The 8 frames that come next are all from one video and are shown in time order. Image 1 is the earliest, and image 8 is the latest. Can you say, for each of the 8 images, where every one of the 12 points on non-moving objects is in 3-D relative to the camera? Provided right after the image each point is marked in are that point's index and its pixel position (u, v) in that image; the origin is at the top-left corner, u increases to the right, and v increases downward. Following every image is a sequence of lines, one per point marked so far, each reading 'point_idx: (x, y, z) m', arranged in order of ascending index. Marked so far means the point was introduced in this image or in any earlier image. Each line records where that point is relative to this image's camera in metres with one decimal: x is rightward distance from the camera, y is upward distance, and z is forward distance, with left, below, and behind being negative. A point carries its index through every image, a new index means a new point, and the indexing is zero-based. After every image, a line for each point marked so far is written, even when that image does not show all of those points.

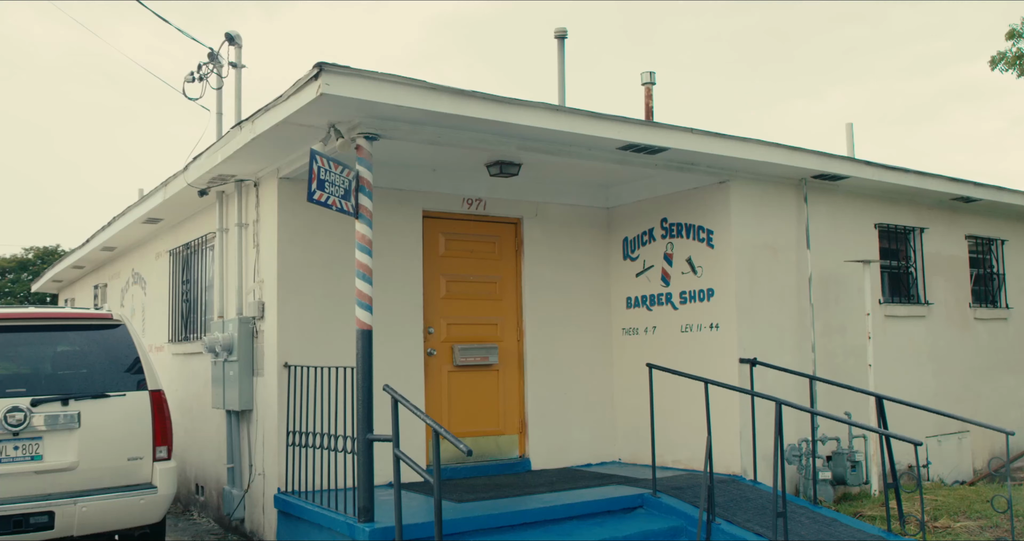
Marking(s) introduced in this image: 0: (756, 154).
0: (+1.6, +0.8, +7.3) m
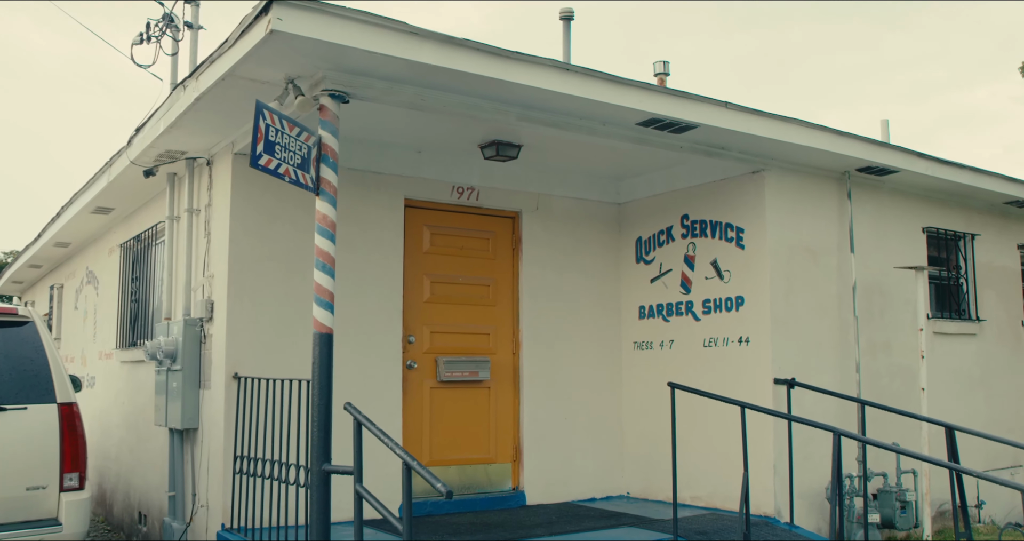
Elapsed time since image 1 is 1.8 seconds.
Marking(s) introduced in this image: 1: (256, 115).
0: (+1.6, +0.8, +6.1) m
1: (-1.0, +0.6, +4.2) m
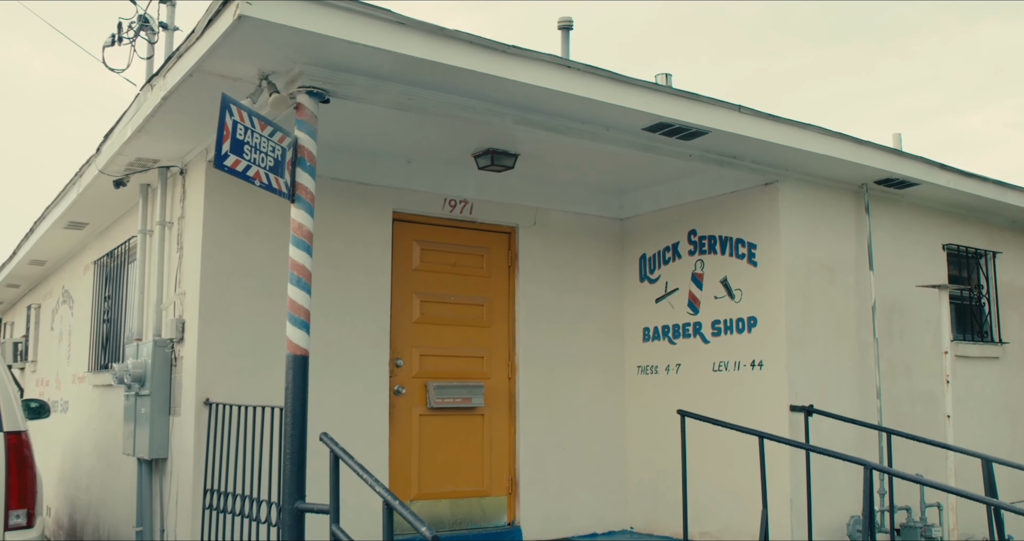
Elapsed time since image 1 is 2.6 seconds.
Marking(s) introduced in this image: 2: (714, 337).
0: (+1.6, +0.7, +5.7) m
1: (-1.0, +0.6, +3.7) m
2: (+1.2, -0.4, +6.4) m
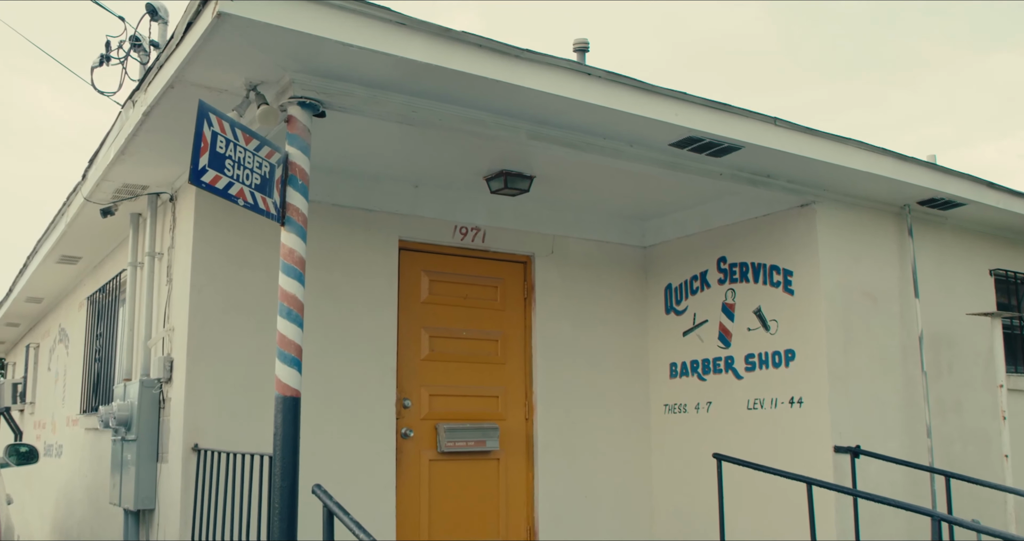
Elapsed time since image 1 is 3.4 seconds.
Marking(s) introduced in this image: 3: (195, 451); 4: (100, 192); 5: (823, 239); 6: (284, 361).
0: (+1.7, +0.5, +5.3) m
1: (-1.0, +0.5, +3.3) m
2: (+1.3, -0.6, +5.9) m
3: (-1.4, -0.8, +4.7) m
4: (-2.1, +0.4, +5.6) m
5: (+1.6, +0.2, +5.6) m
6: (-0.8, -0.3, +3.7) m
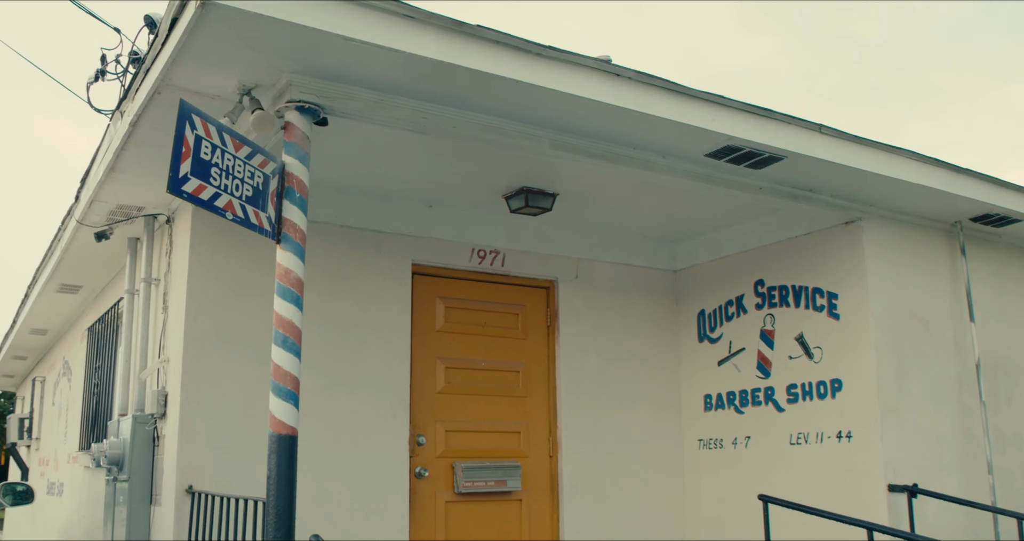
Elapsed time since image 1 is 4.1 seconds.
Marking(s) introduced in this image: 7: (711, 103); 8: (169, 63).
0: (+1.8, +0.4, +4.8) m
1: (-0.9, +0.4, +2.9) m
2: (+1.4, -0.7, +5.4) m
3: (-1.3, -0.9, +4.3) m
4: (-2.0, +0.3, +5.3) m
5: (+1.7, +0.1, +5.1) m
6: (-0.7, -0.4, +3.3) m
7: (+0.7, +0.6, +4.1) m
8: (-1.1, +0.7, +3.4) m
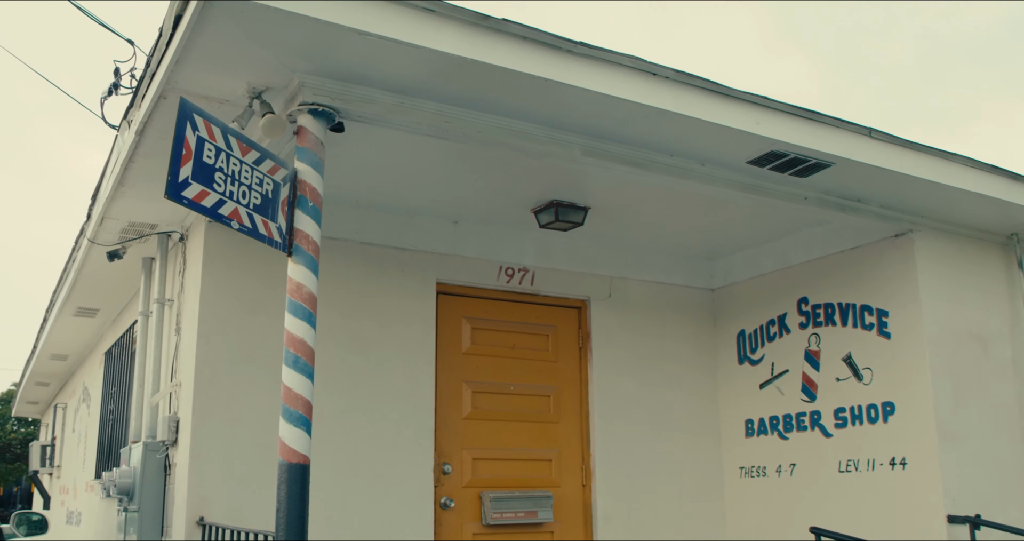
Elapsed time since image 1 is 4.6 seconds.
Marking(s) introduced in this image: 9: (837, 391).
0: (+1.9, +0.4, +4.5) m
1: (-0.8, +0.4, +2.7) m
2: (+1.5, -0.7, +5.1) m
3: (-1.2, -1.0, +4.0) m
4: (-1.9, +0.2, +5.0) m
5: (+1.8, 0.0, +4.8) m
6: (-0.6, -0.4, +3.0) m
7: (+0.8, +0.6, +3.8) m
8: (-1.0, +0.6, +3.2) m
9: (+1.5, -0.6, +5.1) m
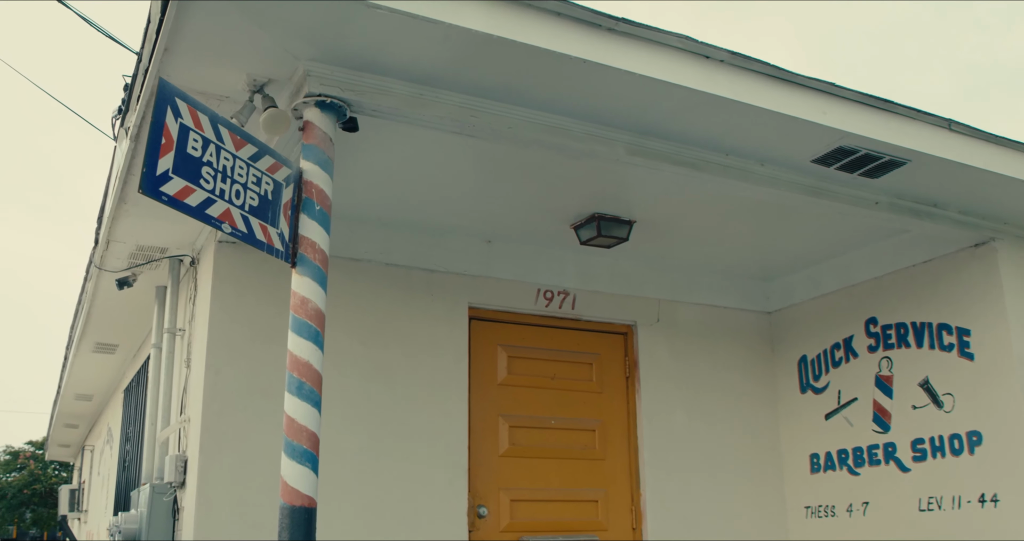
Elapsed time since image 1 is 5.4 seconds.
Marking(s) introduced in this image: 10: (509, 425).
0: (+2.0, +0.3, +4.0) m
1: (-0.8, +0.3, +2.3) m
2: (+1.7, -0.8, +4.6) m
3: (-1.0, -1.0, +3.6) m
4: (-1.7, +0.1, +4.7) m
5: (+2.0, -0.1, +4.3) m
6: (-0.5, -0.4, +2.6) m
7: (+1.0, +0.5, +3.3) m
8: (-0.9, +0.6, +2.8) m
9: (+1.7, -0.6, +4.6) m
10: (0.0, -0.7, +4.6) m
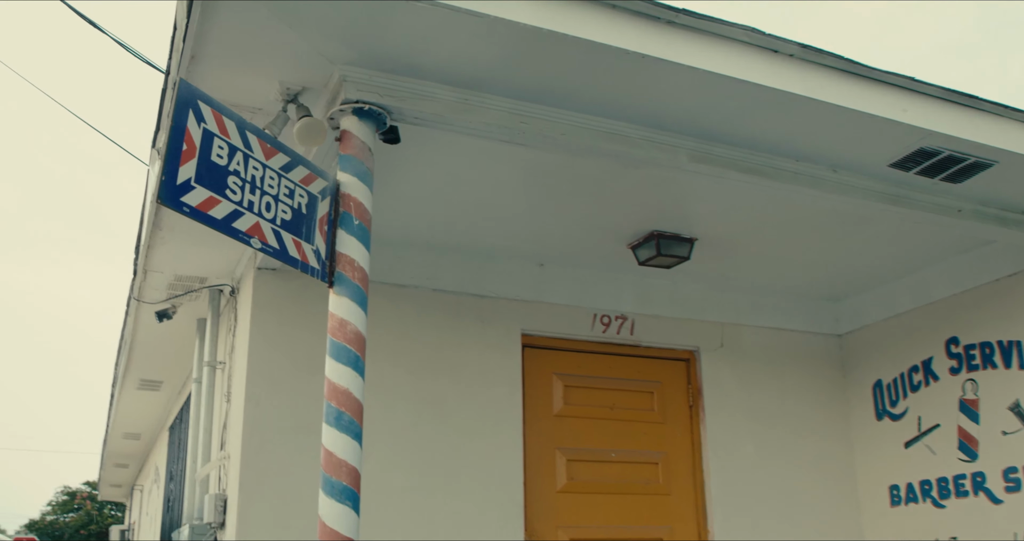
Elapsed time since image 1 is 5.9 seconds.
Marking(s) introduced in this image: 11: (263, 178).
0: (+2.2, +0.3, +3.7) m
1: (-0.6, +0.3, +2.1) m
2: (+1.9, -0.9, +4.2) m
3: (-0.8, -1.1, +3.4) m
4: (-1.5, -0.1, +4.5) m
5: (+2.2, -0.1, +4.0) m
6: (-0.4, -0.5, +2.3) m
7: (+1.1, +0.5, +3.1) m
8: (-0.8, +0.5, +2.6) m
9: (+1.9, -0.7, +4.3) m
10: (+0.2, -0.7, +4.4) m
11: (-0.5, +0.2, +2.3) m
